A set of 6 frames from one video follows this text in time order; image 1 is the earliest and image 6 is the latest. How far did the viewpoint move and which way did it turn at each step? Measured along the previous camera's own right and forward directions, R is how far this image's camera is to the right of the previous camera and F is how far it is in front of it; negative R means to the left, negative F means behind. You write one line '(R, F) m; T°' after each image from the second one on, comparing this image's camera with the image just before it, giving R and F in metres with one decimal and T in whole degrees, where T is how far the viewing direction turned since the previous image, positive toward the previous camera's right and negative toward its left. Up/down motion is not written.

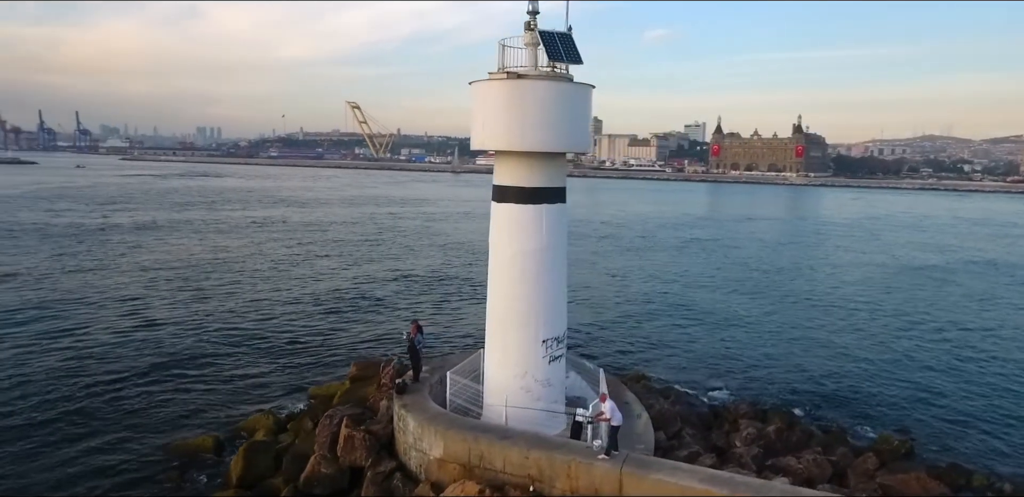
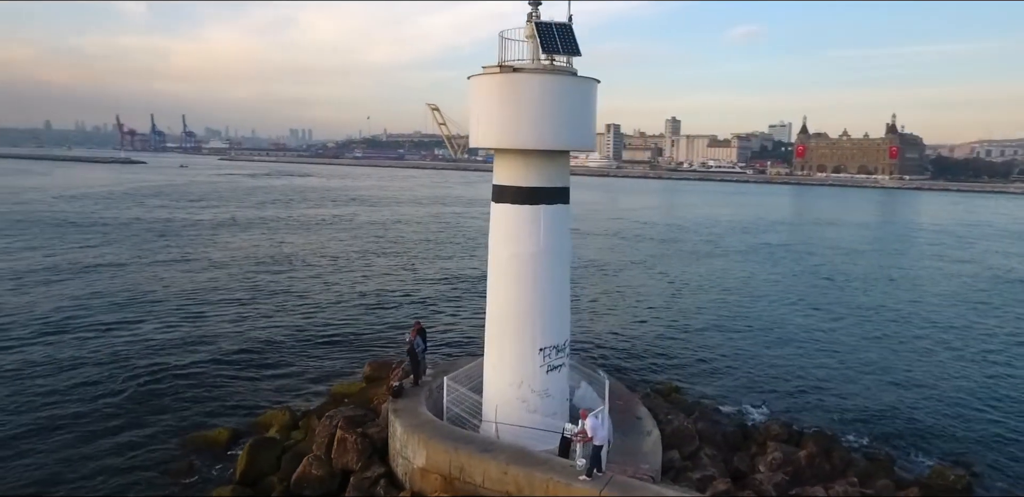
(+1.1, +0.5) m; -7°
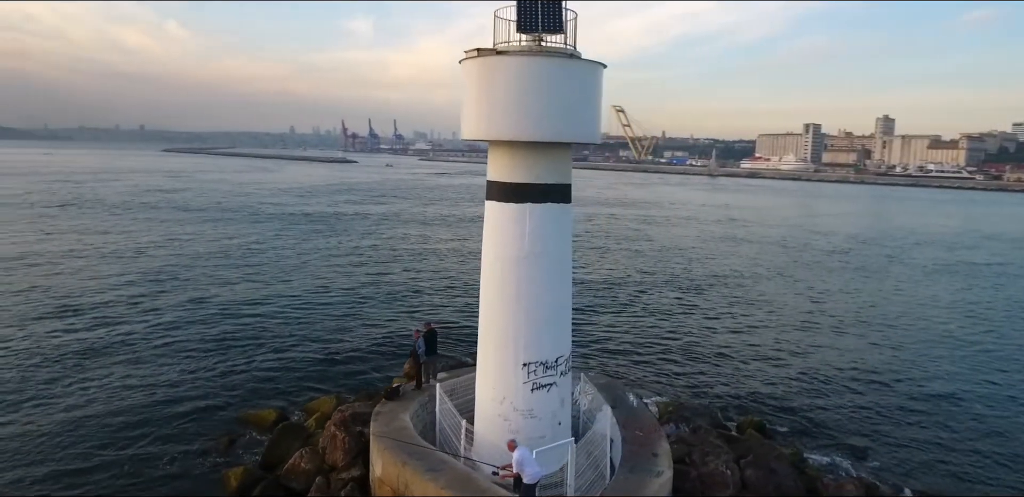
(+2.4, +1.2) m; -16°
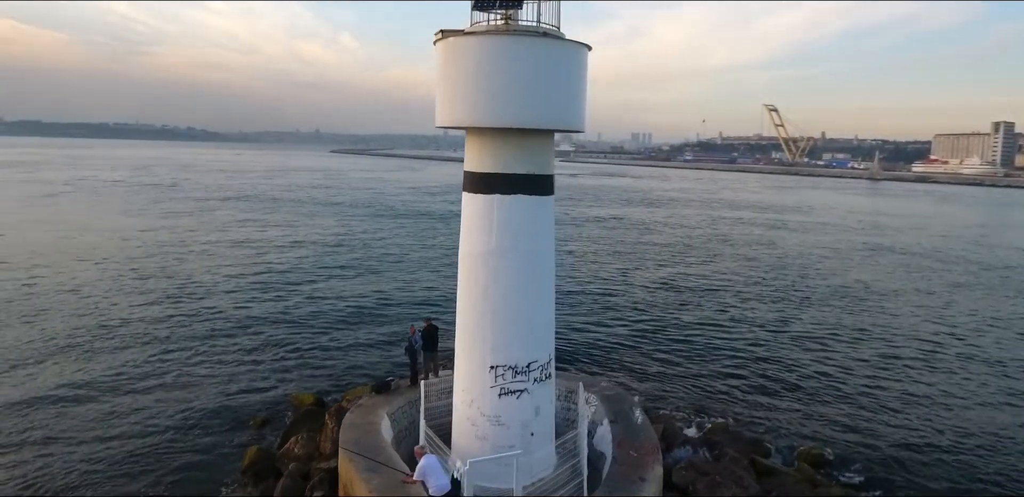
(+2.0, +0.8) m; -12°
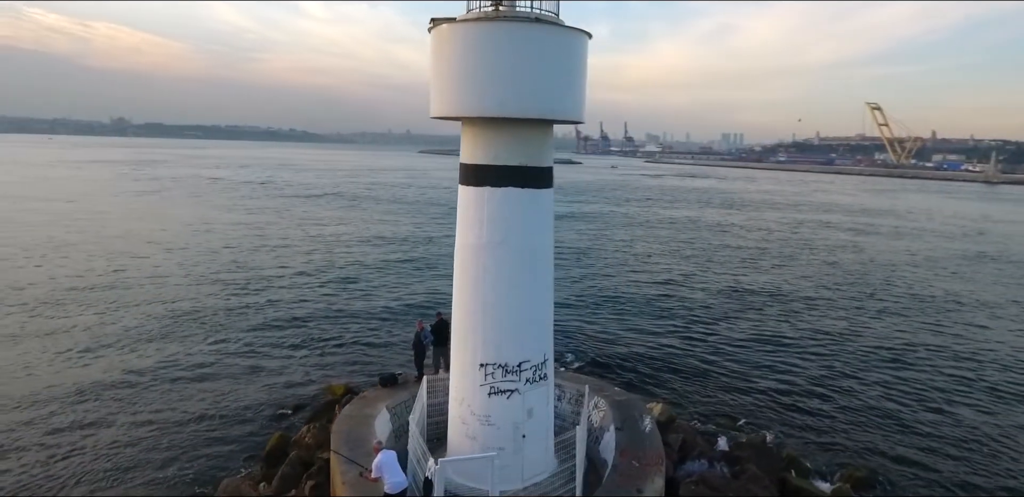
(+1.0, +0.3) m; -7°
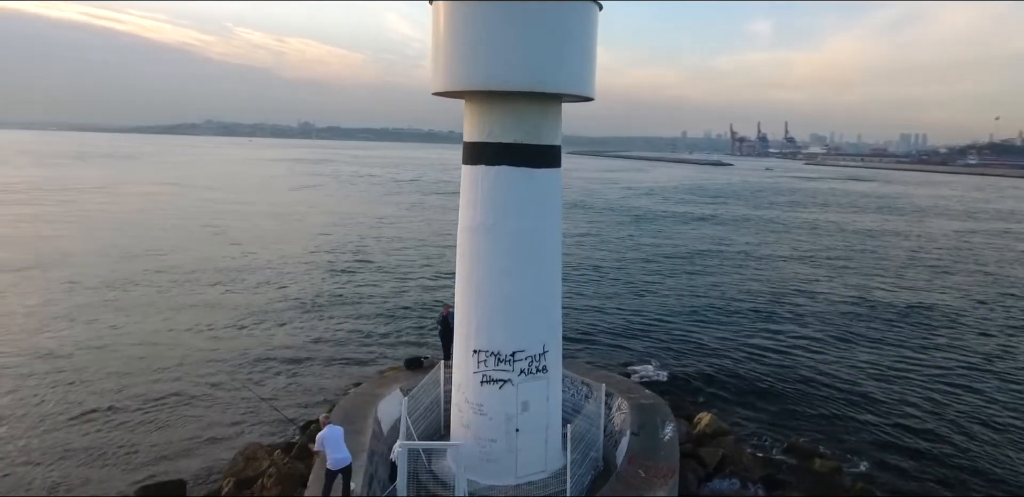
(+1.6, +0.6) m; -13°
